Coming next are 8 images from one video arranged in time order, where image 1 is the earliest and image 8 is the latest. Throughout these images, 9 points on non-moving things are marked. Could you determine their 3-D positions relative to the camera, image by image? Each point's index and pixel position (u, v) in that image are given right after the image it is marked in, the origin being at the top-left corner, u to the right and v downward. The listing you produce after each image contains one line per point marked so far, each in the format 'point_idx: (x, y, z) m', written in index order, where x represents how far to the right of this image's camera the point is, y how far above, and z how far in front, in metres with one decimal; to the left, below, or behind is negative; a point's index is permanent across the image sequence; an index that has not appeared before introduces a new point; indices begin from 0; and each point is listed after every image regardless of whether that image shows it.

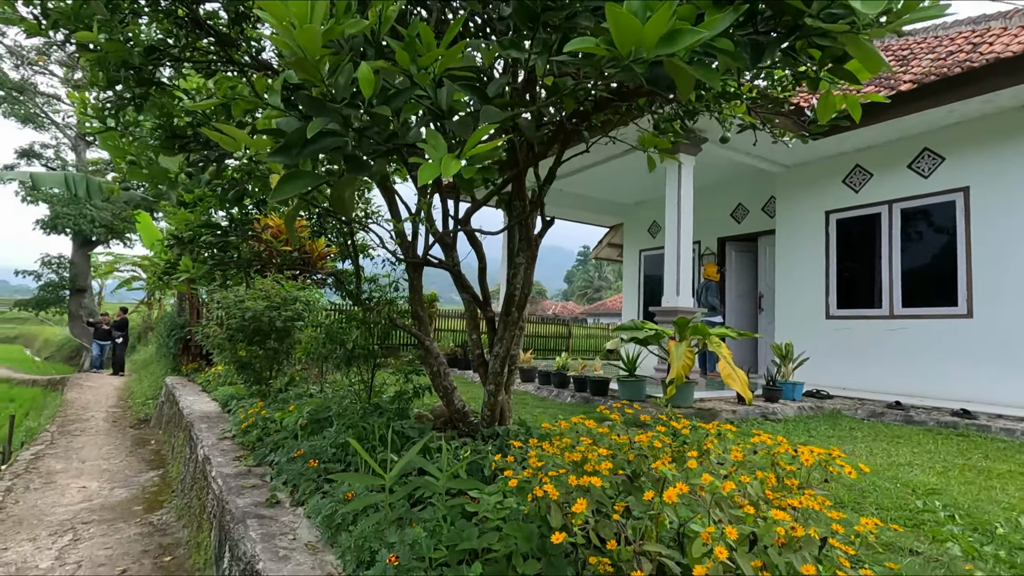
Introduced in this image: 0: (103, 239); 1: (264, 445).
0: (-12.1, +1.5, +15.7) m
1: (-1.5, -1.0, +3.3) m
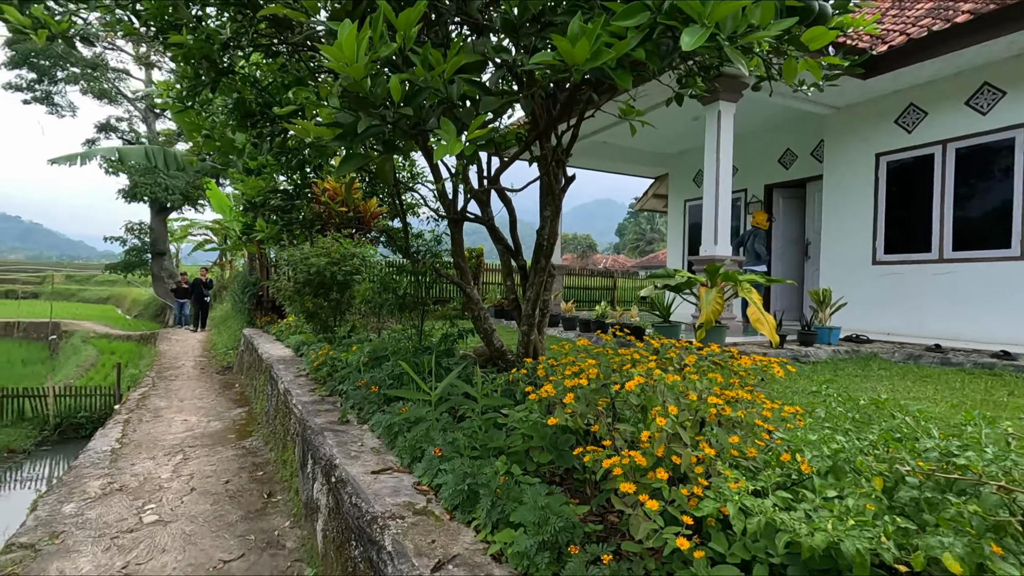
0: (-10.7, +2.7, +17.0) m
1: (-1.3, -0.6, +3.9) m
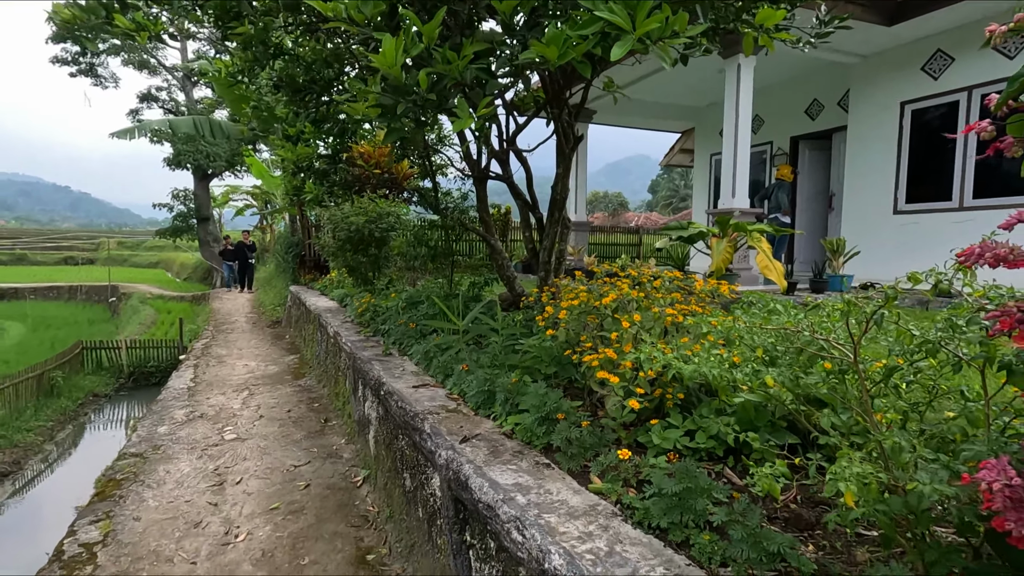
0: (-9.8, +4.0, +17.8) m
1: (-1.1, -0.3, +4.4) m
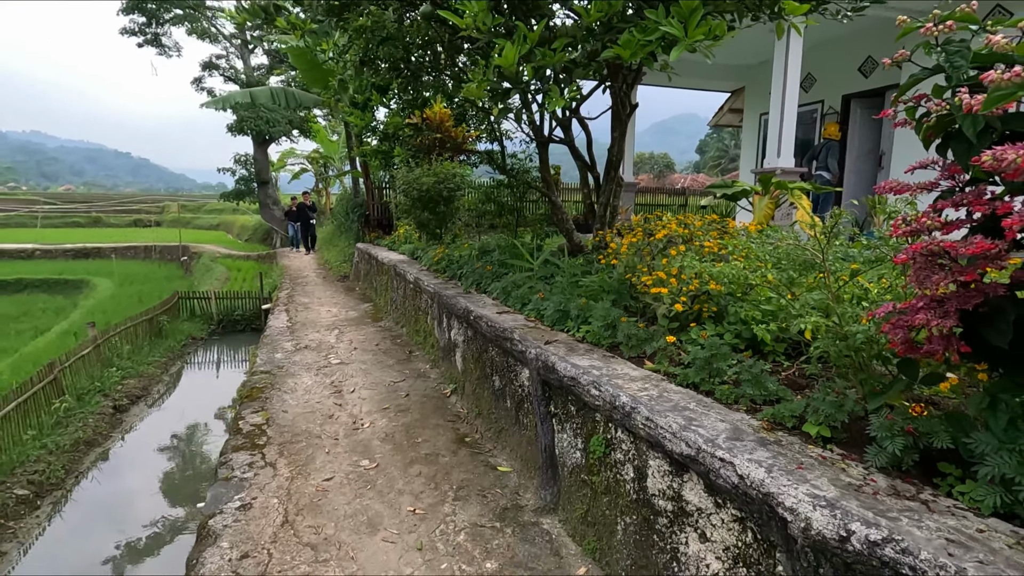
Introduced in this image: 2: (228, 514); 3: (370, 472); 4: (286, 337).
0: (-8.2, +5.4, +18.8) m
1: (-0.6, +0.2, +5.1) m
2: (-1.3, -1.0, +2.4) m
3: (-0.8, -1.0, +2.9) m
4: (-2.5, -0.5, +6.0) m
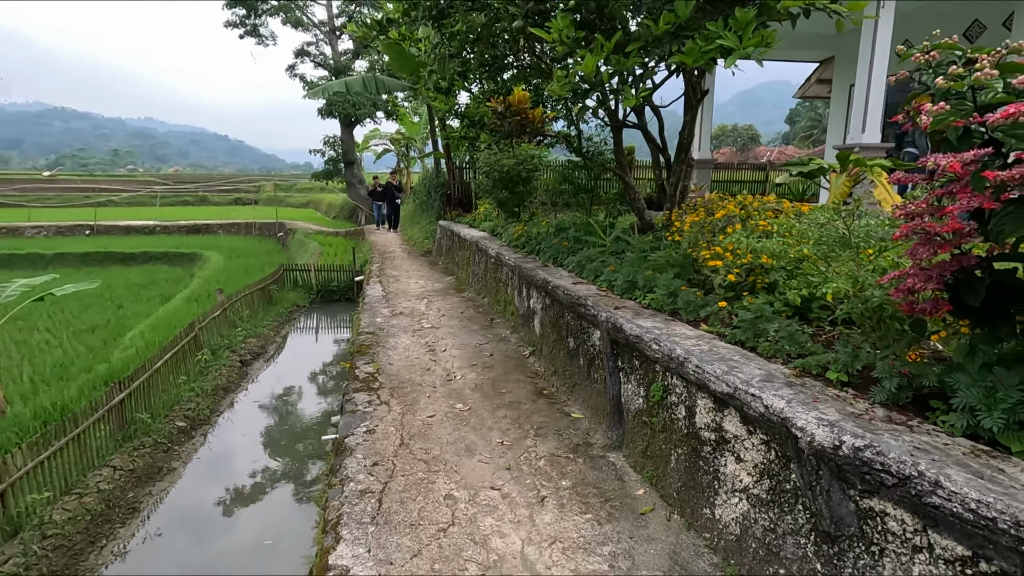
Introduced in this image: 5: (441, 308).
0: (-5.5, +6.4, +19.9) m
1: (+0.2, +0.5, +5.6) m
2: (-0.9, -0.9, +3.1) m
3: (-0.3, -0.8, +3.5) m
4: (-1.6, -0.2, +6.7) m
5: (-0.9, -0.2, +6.4) m
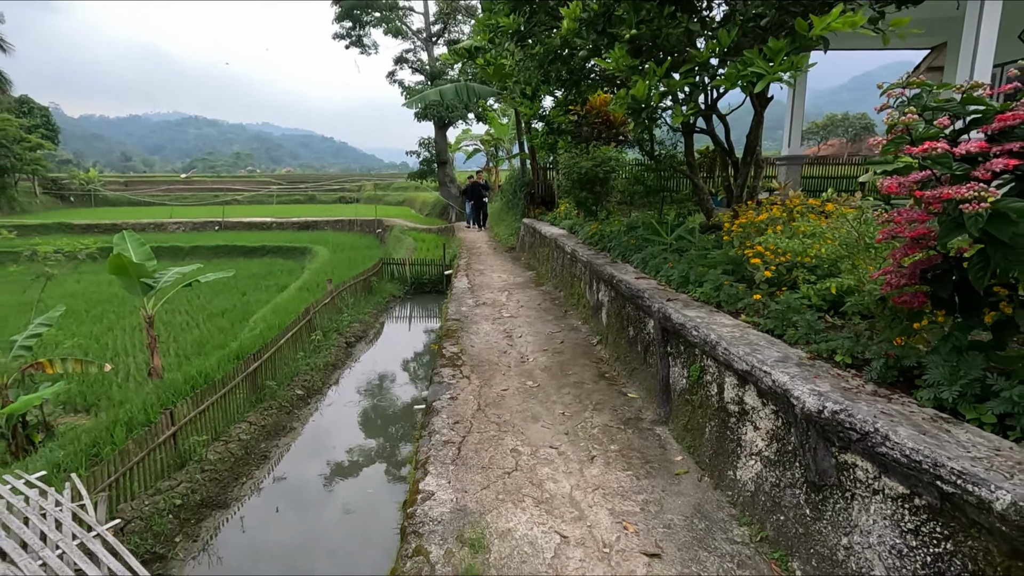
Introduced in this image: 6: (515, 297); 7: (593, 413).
0: (-2.2, +6.6, +21.0) m
1: (+1.0, +0.5, +6.0) m
2: (-0.5, -0.8, +3.7) m
3: (+0.2, -0.7, +4.0) m
4: (-0.6, -0.1, +7.4) m
5: (+0.1, -0.2, +7.0) m
6: (0.0, -0.1, +7.2) m
7: (+0.5, -0.8, +3.5) m
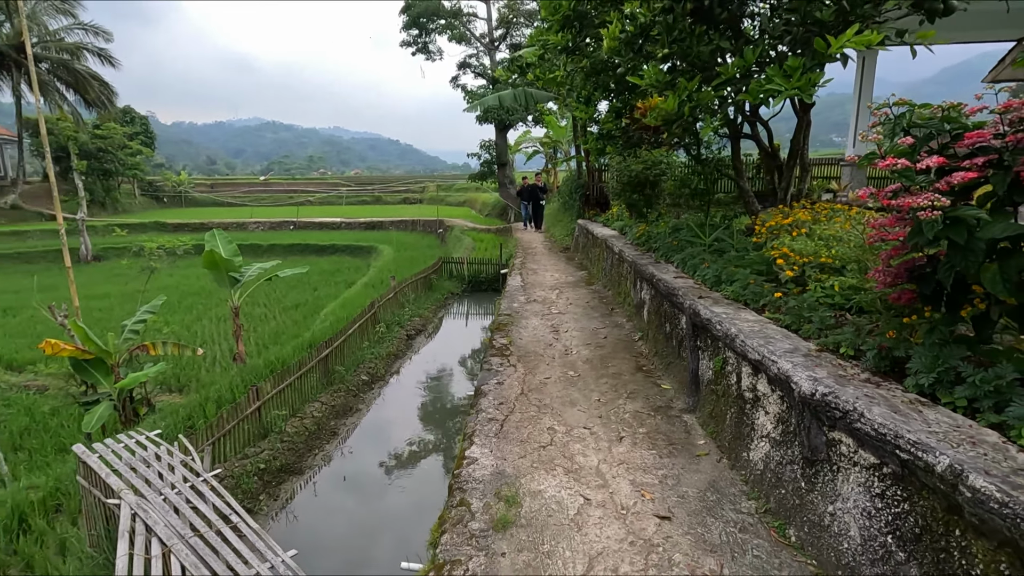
0: (+0.2, +6.6, +21.5) m
1: (+1.6, +0.5, +6.2) m
2: (-0.2, -0.8, +4.1) m
3: (+0.5, -0.7, +4.3) m
4: (+0.1, -0.1, +7.8) m
5: (+0.8, -0.1, +7.3) m
6: (+0.7, -0.1, +7.5) m
7: (+0.8, -0.8, +3.8) m
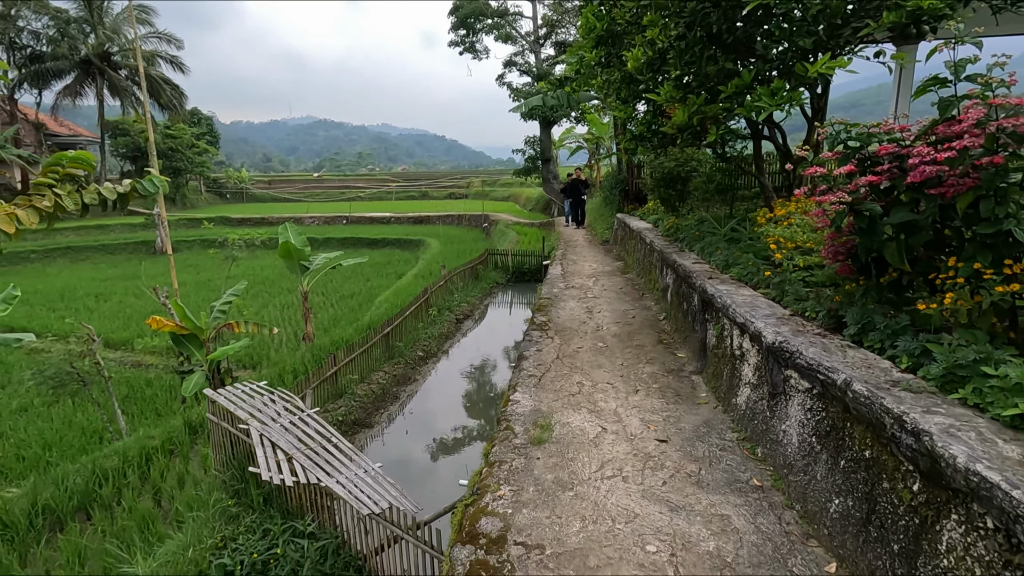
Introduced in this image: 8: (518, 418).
0: (+2.0, +7.0, +22.1) m
1: (+2.1, +0.7, +6.8) m
2: (+0.2, -0.6, +4.9) m
3: (+0.8, -0.6, +5.0) m
4: (+0.8, +0.1, +8.5) m
5: (+1.4, +0.1, +8.0) m
6: (+1.4, +0.1, +8.2) m
7: (+1.1, -0.6, +4.5) m
8: (0.0, -0.9, +3.5) m
